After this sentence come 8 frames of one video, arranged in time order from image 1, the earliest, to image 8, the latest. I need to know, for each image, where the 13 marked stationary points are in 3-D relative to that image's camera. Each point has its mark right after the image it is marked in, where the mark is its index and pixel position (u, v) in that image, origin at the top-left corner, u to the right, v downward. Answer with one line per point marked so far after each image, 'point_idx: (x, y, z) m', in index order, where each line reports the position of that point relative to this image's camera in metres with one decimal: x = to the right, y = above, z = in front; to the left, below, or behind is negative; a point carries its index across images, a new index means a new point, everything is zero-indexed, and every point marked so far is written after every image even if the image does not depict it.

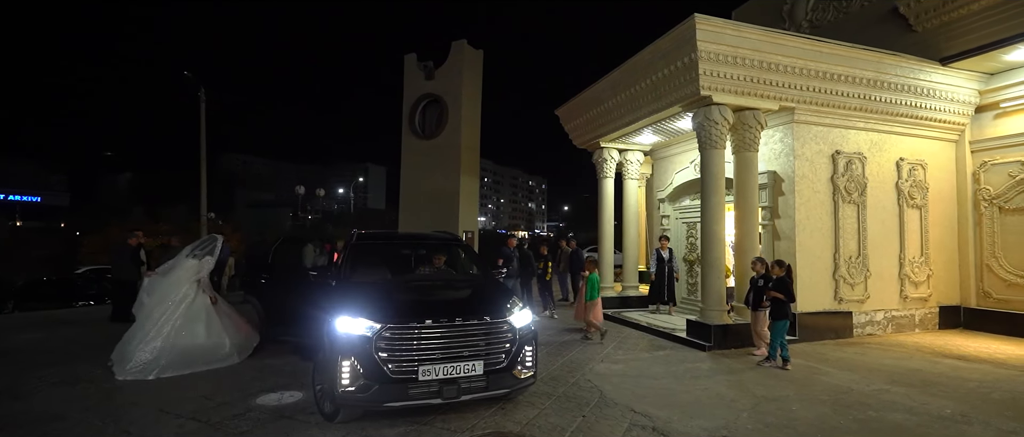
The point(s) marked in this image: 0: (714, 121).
0: (+3.1, +1.5, +7.6) m
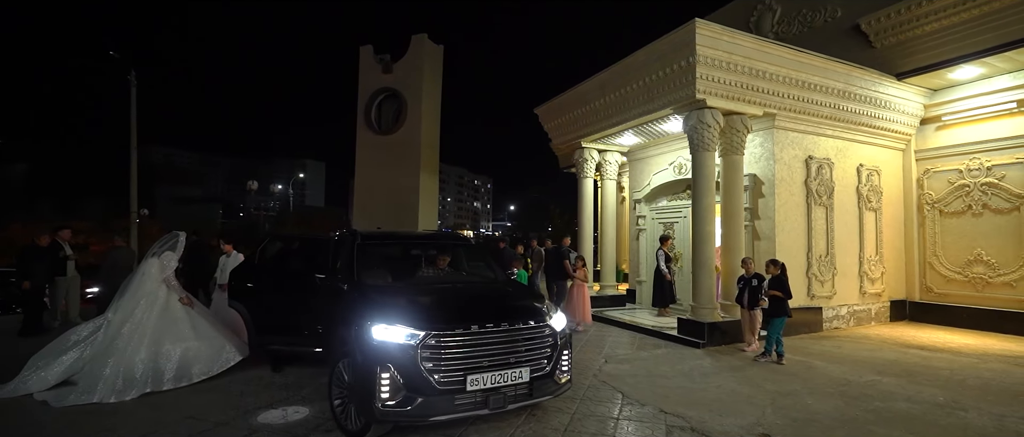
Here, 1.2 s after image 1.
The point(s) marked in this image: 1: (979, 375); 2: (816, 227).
0: (+3.1, +1.5, +7.9) m
1: (+6.0, -2.0, +6.3) m
2: (+5.4, -0.2, +8.8) m
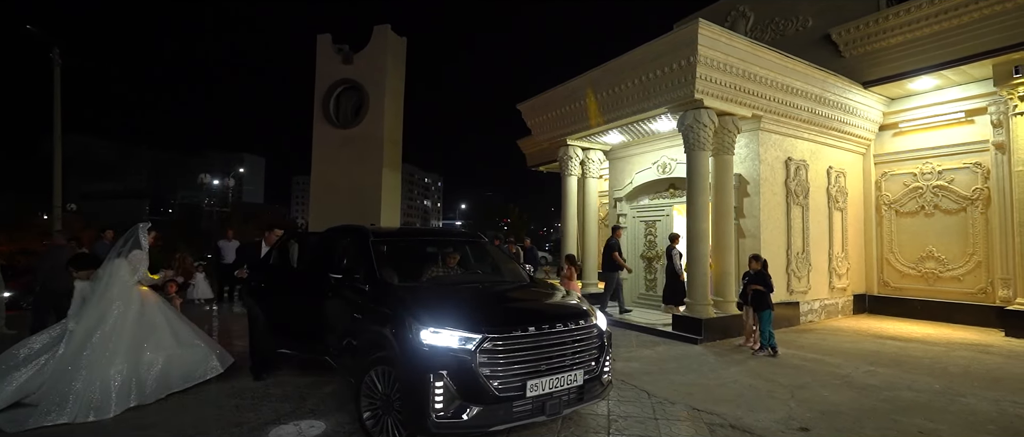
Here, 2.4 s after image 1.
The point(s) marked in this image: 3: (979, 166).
0: (+3.1, +1.5, +8.0) m
1: (+6.1, -2.0, +6.8) m
2: (+5.3, -0.1, +9.3) m
3: (+8.8, +1.0, +9.3) m
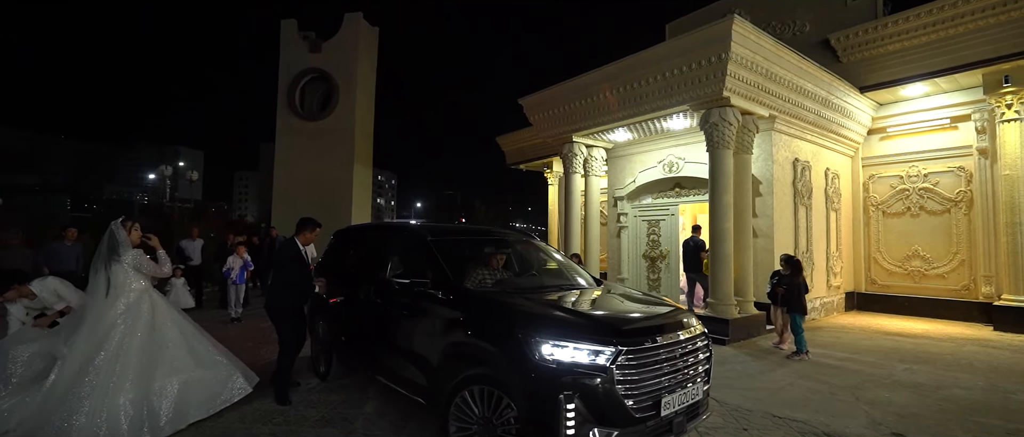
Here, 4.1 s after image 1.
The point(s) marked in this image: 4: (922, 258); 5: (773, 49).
0: (+3.4, +1.5, +7.9) m
1: (+6.6, -2.0, +7.0) m
2: (+5.5, -0.1, +9.4) m
3: (+9.0, +1.0, +9.9) m
4: (+8.5, -0.8, +10.3) m
5: (+4.2, +2.7, +8.0) m
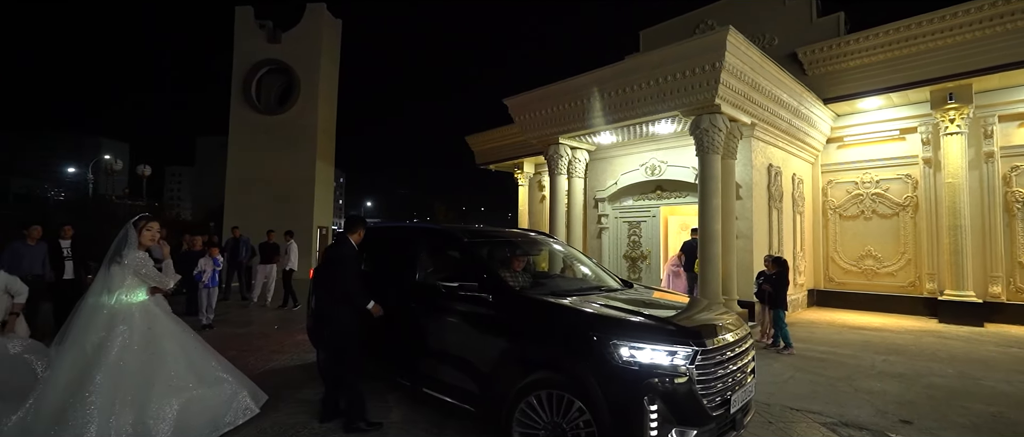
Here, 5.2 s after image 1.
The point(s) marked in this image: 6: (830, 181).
0: (+3.4, +1.5, +8.3) m
1: (+6.6, -2.0, +7.8) m
2: (+5.3, -0.2, +10.0) m
3: (+8.7, +0.9, +10.8) m
4: (+8.2, -0.9, +11.2) m
5: (+4.2, +2.7, +8.4) m
6: (+7.6, +0.9, +11.9) m
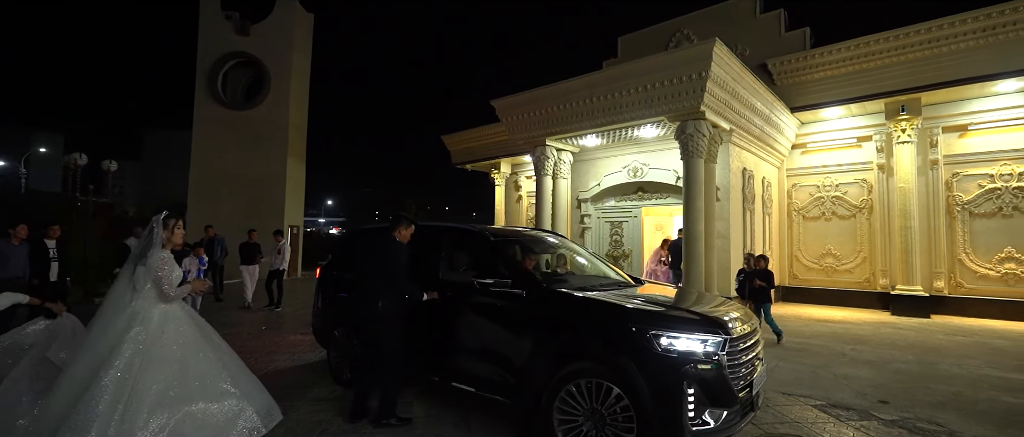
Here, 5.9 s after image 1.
0: (+3.3, +1.5, +8.8) m
1: (+6.6, -2.0, +8.5) m
2: (+5.1, -0.2, +10.6) m
3: (+8.4, +0.9, +11.8) m
4: (+7.9, -0.9, +12.1) m
5: (+4.1, +2.7, +9.0) m
6: (+7.3, +0.9, +12.8) m
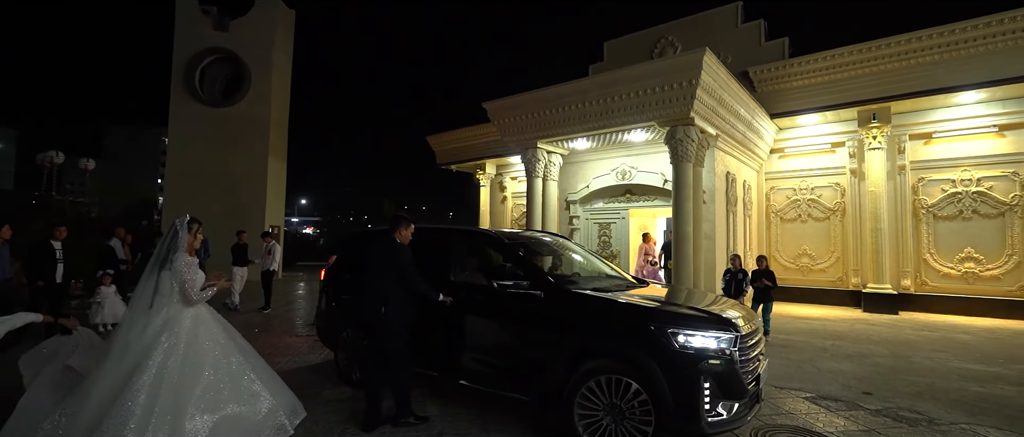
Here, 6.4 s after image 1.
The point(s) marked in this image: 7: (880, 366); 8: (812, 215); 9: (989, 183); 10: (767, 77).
0: (+3.3, +1.5, +9.1) m
1: (+6.5, -2.1, +9.0) m
2: (+4.9, -0.2, +11.1) m
3: (+8.2, +0.8, +12.4) m
4: (+7.6, -1.0, +12.7) m
5: (+4.0, +2.6, +9.3) m
6: (+7.0, +0.8, +13.3) m
7: (+5.1, -2.0, +6.8) m
8: (+7.7, +0.1, +12.7) m
9: (+10.4, +0.8, +10.8) m
10: (+6.2, +3.5, +12.1) m
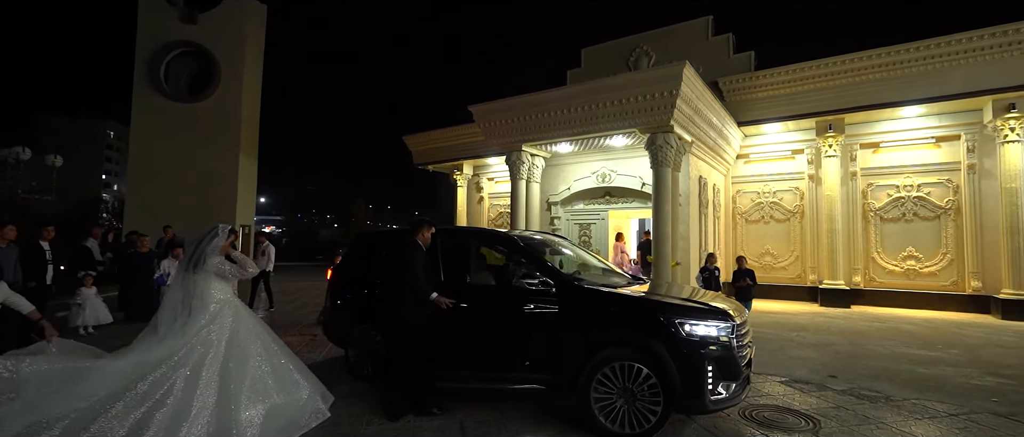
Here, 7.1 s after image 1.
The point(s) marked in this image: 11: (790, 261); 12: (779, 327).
0: (+3.1, +1.4, +9.7) m
1: (+6.3, -2.1, +9.9) m
2: (+4.5, -0.3, +11.8) m
3: (+7.7, +0.8, +13.3) m
4: (+7.1, -1.0, +13.6) m
5: (+3.8, +2.6, +10.0) m
6: (+6.4, +0.8, +14.2) m
7: (+5.1, -2.1, +7.6) m
8: (+7.2, 0.0, +13.7) m
9: (+10.1, +0.7, +12.0) m
10: (+5.8, +3.5, +13.0) m
11: (+7.5, -1.2, +13.3) m
12: (+5.2, -2.1, +9.6) m
